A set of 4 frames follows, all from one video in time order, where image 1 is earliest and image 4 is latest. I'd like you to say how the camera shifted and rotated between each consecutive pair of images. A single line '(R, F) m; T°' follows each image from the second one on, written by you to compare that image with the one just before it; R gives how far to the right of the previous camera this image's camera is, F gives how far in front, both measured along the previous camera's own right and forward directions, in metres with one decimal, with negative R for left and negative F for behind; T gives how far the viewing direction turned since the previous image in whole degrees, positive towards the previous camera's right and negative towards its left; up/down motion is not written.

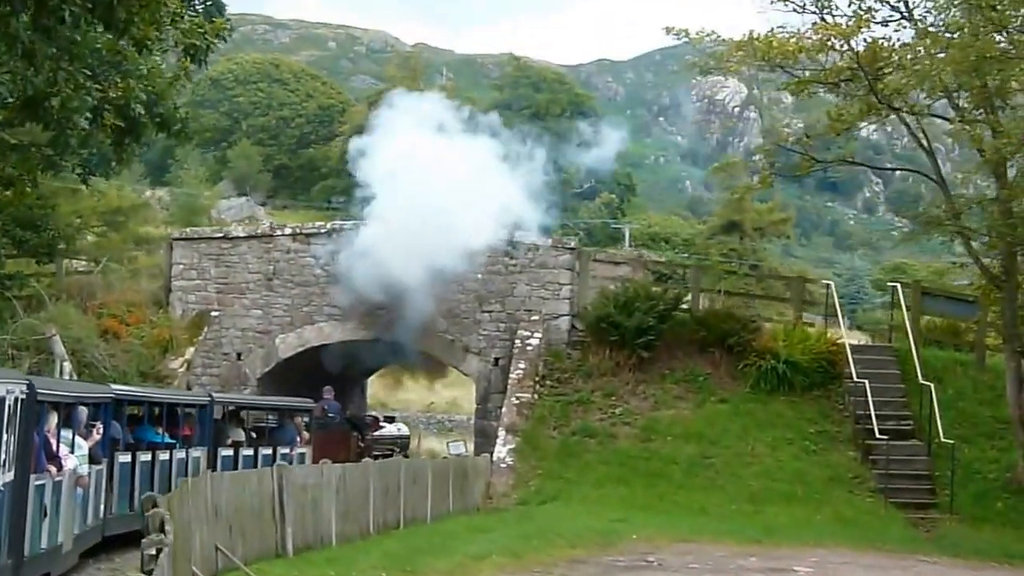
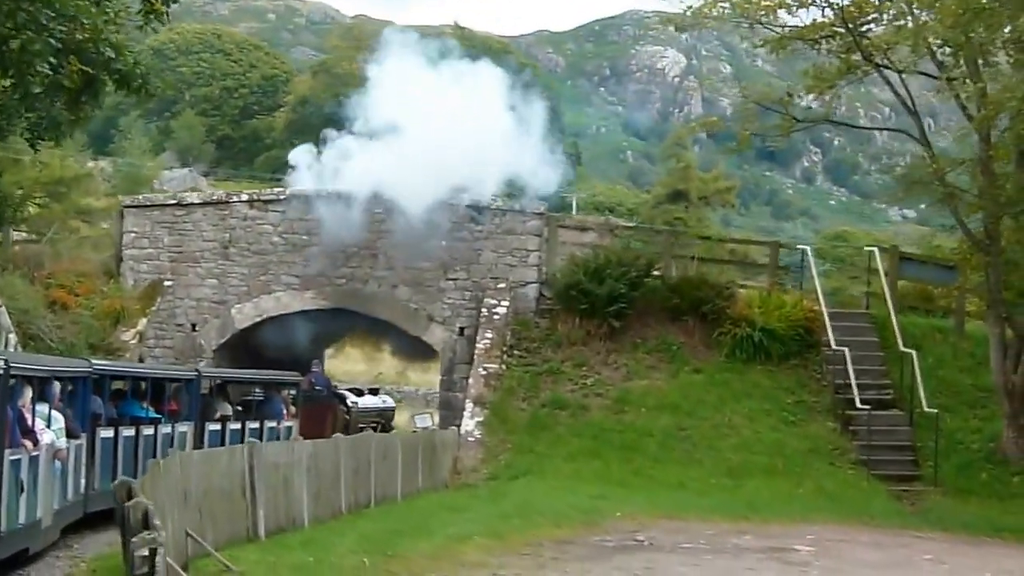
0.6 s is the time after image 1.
(-0.2, +0.9) m; +1°
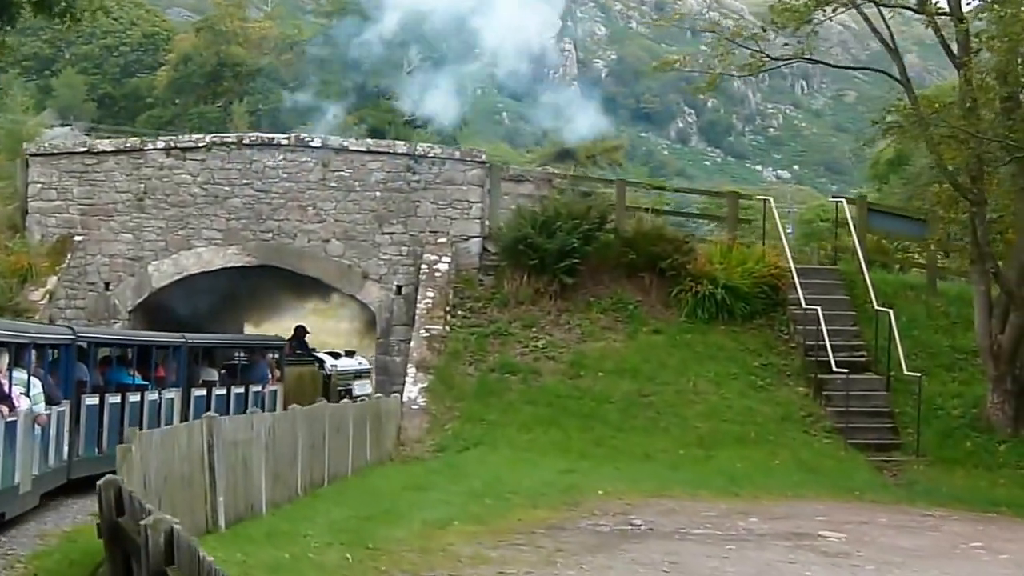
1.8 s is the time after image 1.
(-0.5, +1.9) m; +2°
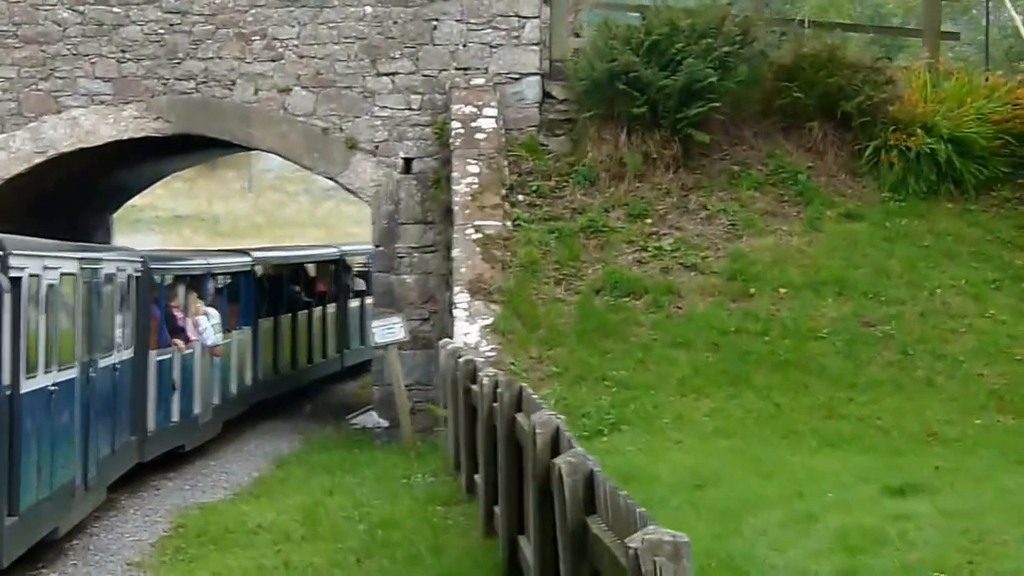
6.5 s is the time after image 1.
(-1.7, +8.8) m; +5°
